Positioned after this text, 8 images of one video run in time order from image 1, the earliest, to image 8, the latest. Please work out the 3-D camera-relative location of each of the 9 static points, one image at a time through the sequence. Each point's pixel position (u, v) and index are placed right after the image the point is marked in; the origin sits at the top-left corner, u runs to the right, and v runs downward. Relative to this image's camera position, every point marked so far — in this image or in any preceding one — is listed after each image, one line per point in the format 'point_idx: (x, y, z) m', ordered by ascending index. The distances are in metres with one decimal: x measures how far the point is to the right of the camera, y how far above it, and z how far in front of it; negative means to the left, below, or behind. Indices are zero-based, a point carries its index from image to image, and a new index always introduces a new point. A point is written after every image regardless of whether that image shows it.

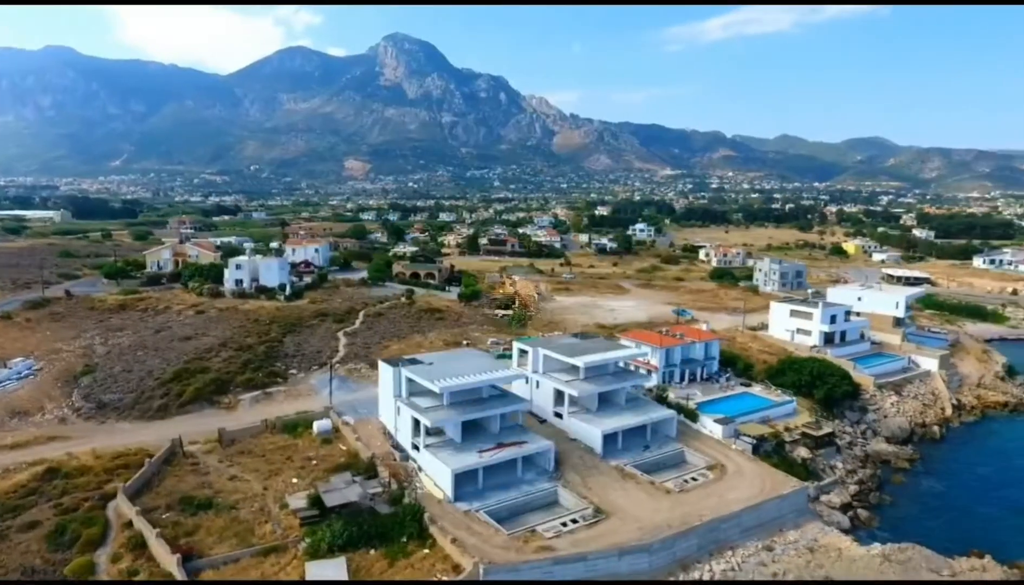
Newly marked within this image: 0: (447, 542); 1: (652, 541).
0: (-1.8, -7.1, +17.9) m
1: (+4.1, -7.3, +18.4) m
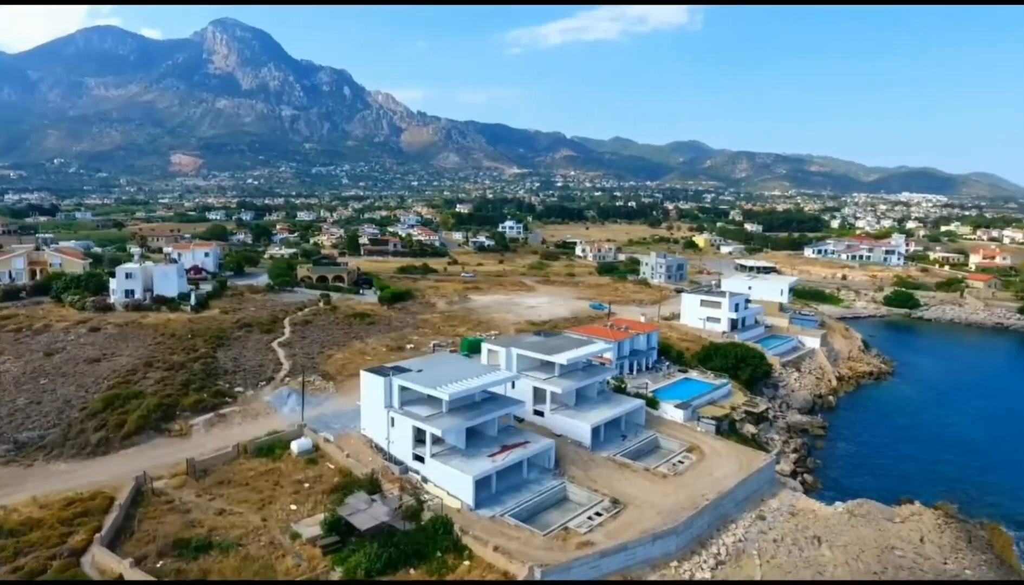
0: (-0.6, -7.2, +17.6) m
1: (+5.0, -7.2, +19.5) m
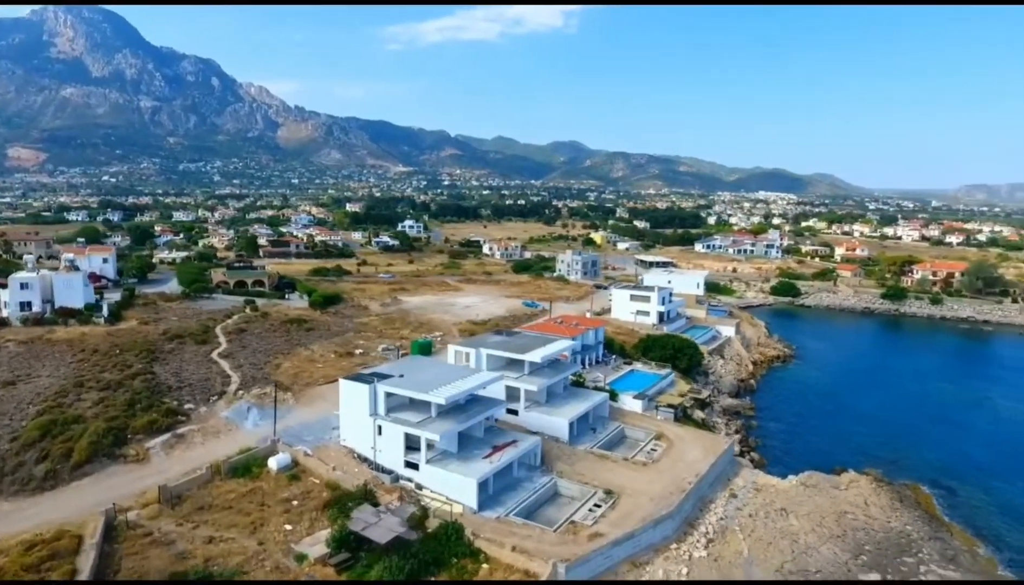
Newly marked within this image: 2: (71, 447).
0: (-0.1, -7.2, +17.6) m
1: (+5.1, -7.1, +20.5) m
2: (-14.0, -4.9, +20.0) m
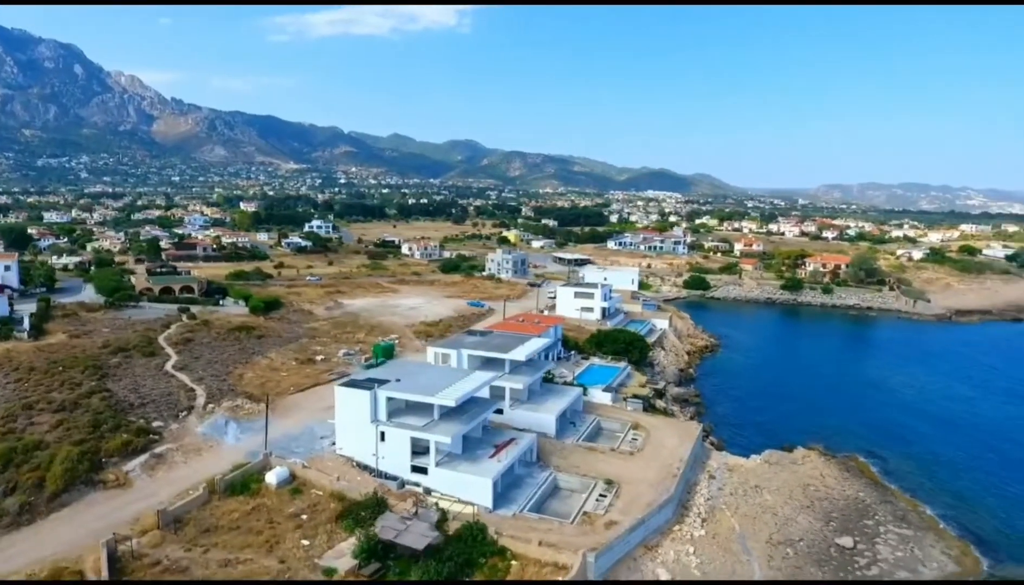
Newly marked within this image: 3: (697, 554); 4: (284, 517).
0: (+0.6, -7.2, +18.0) m
1: (+5.3, -7.0, +21.7) m
2: (-13.5, -5.3, +18.1) m
3: (+5.9, -8.3, +19.8) m
4: (-6.7, -6.6, +18.6) m
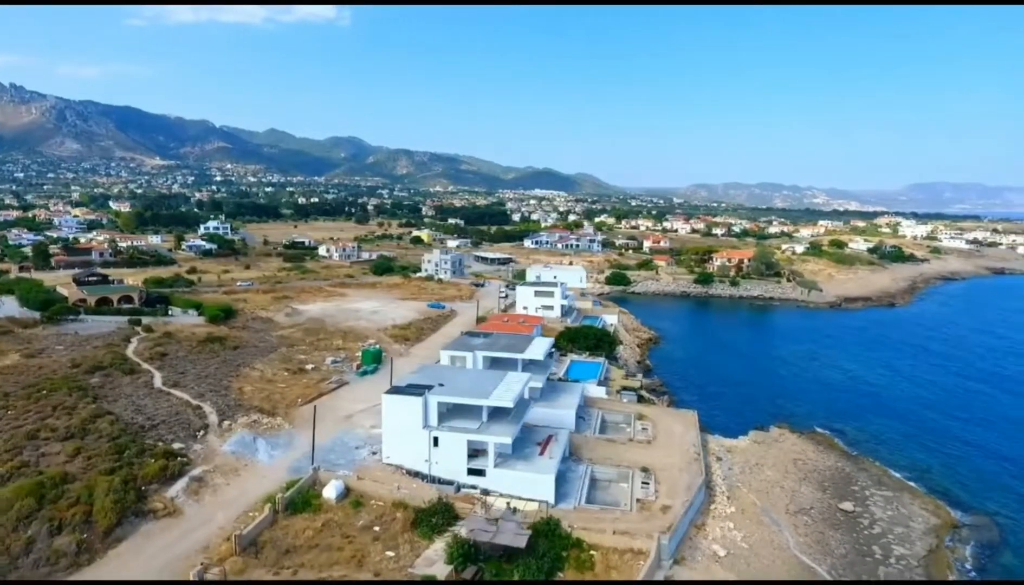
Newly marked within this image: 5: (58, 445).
0: (+2.9, -7.3, +18.8) m
1: (+6.9, -6.8, +23.3) m
2: (-11.1, -5.7, +16.4) m
3: (+7.8, -8.1, +21.6) m
4: (-4.5, -6.8, +18.1) m
5: (-13.9, -4.6, +19.1) m
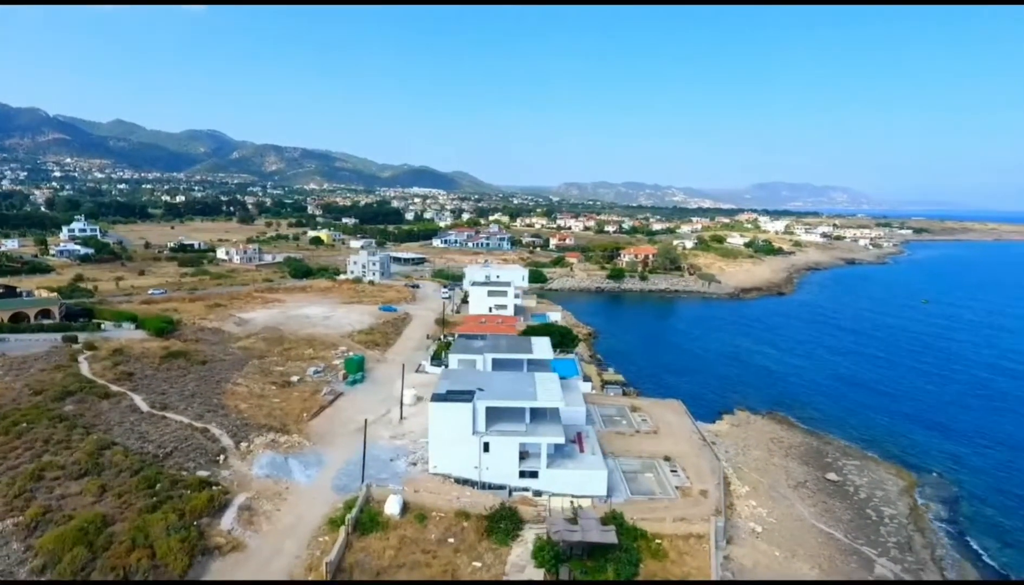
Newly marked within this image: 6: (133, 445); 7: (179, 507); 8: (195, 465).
0: (+4.9, -7.2, +19.6) m
1: (+7.9, -6.7, +24.7) m
2: (-8.4, -6.0, +14.5) m
3: (+9.2, -7.9, +23.3) m
4: (-2.2, -7.0, +17.5) m
5: (-11.7, -5.1, +16.6) m
6: (-11.8, -4.7, +19.4) m
7: (-8.7, -5.6, +16.4) m
8: (-9.7, -5.3, +19.1) m
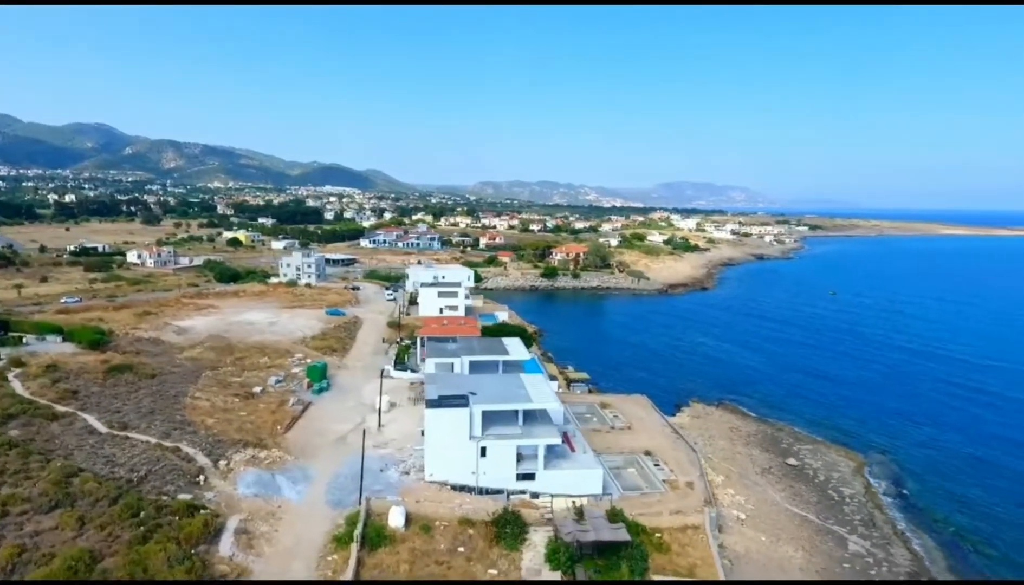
0: (+4.9, -7.2, +20.1) m
1: (+7.2, -6.6, +25.6) m
2: (-7.6, -6.3, +13.2) m
3: (+8.7, -7.8, +24.3) m
4: (-1.8, -7.1, +17.0) m
5: (-11.2, -5.4, +14.9) m
6: (-11.6, -5.0, +17.6) m
7: (-8.2, -5.8, +15.1) m
8: (-9.5, -5.5, +17.6) m
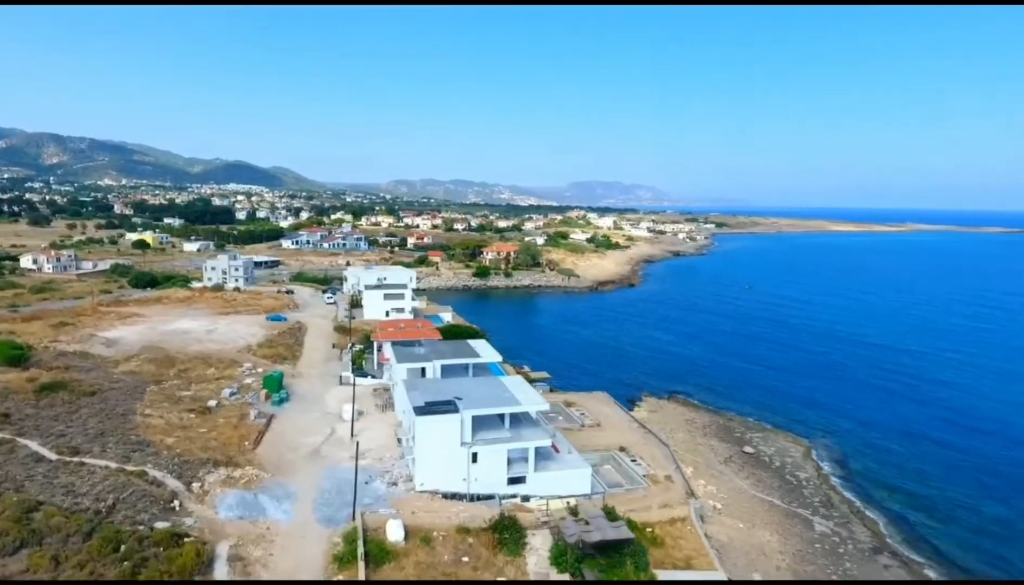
0: (+4.7, -7.1, +20.5) m
1: (+6.2, -6.5, +26.2) m
2: (-6.9, -6.5, +12.1) m
3: (+7.9, -7.7, +25.2) m
4: (-1.6, -7.2, +16.6) m
5: (-10.6, -5.7, +13.2) m
6: (-11.5, -5.3, +15.9) m
7: (-7.7, -6.1, +13.8) m
8: (-9.4, -5.8, +16.2) m
